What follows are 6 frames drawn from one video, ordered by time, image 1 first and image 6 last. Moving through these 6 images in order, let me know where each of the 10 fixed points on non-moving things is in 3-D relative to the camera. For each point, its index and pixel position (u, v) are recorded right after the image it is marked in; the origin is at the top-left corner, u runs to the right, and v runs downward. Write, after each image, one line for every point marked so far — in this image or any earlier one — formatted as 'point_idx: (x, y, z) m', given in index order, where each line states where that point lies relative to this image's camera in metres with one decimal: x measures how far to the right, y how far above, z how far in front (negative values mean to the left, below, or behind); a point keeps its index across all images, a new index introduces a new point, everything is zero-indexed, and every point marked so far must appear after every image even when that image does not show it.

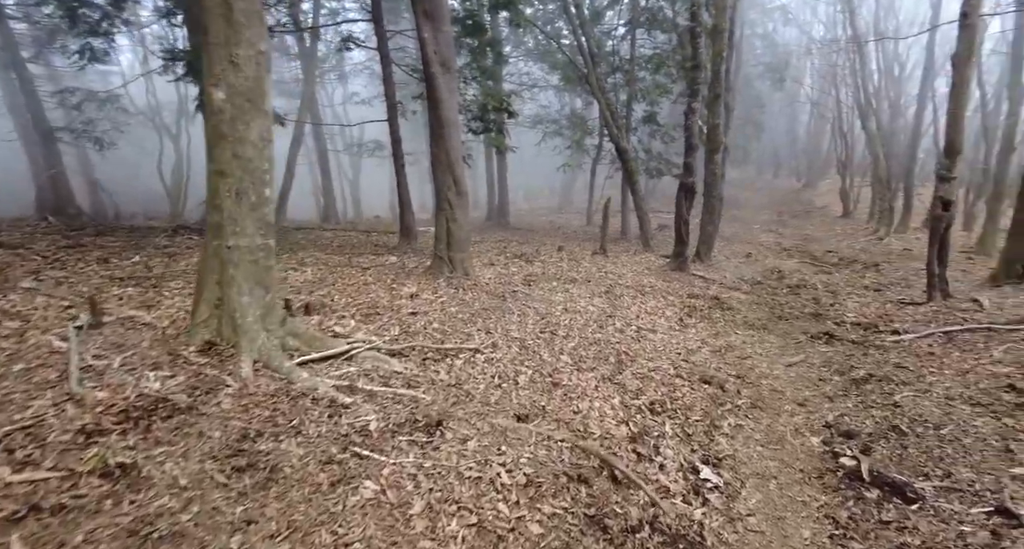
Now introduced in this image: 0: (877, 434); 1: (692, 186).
0: (+2.7, -1.2, +3.8) m
1: (+3.5, +1.7, +10.0) m
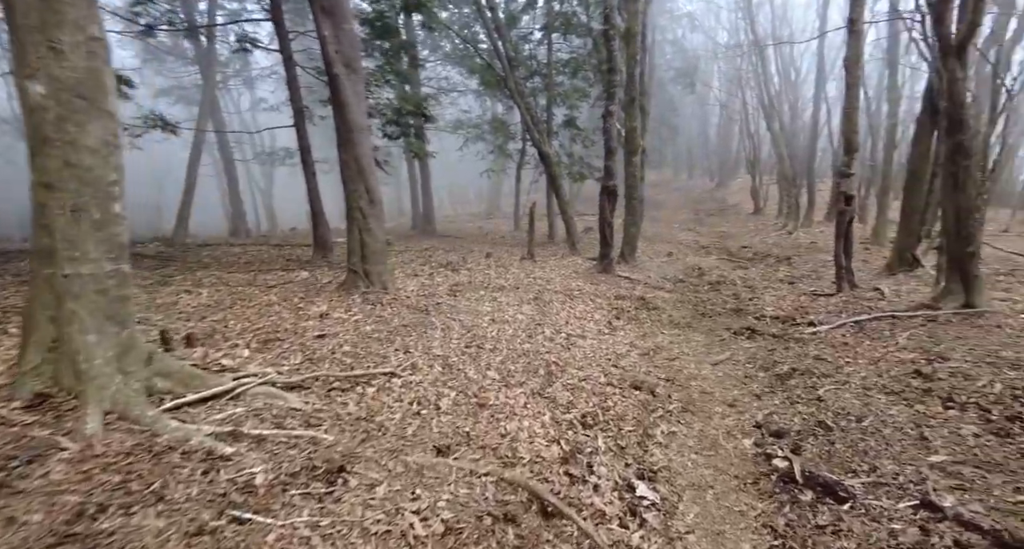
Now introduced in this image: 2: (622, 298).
0: (+2.2, -1.2, +3.8) m
1: (+2.0, +1.7, +10.1) m
2: (+2.0, -0.4, +9.0) m
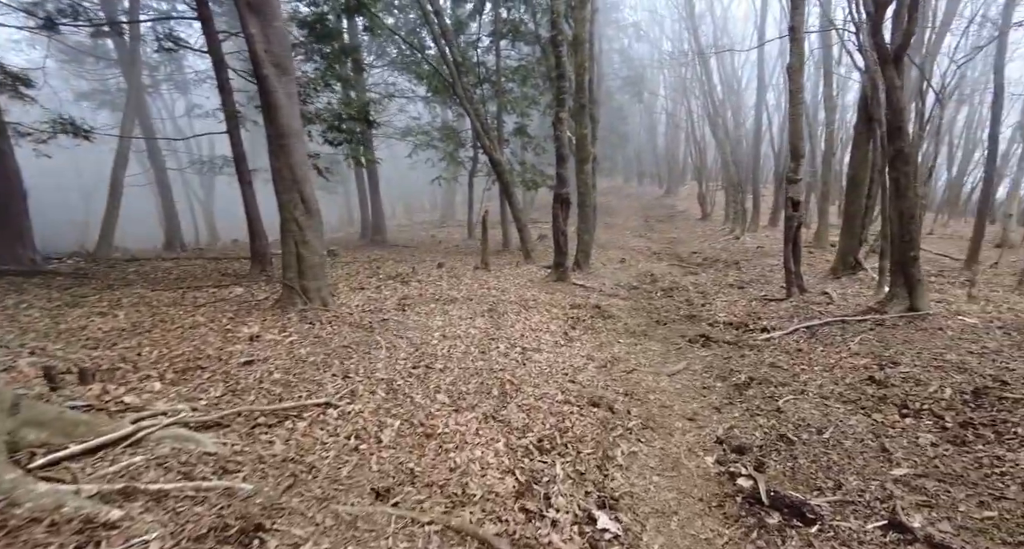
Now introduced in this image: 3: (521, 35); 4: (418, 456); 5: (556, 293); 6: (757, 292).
0: (+1.8, -1.2, +3.6) m
1: (+1.1, +1.5, +9.9) m
2: (+1.2, -0.6, +8.8) m
3: (+0.2, +6.9, +14.5) m
4: (-0.6, -1.1, +3.2) m
5: (+0.8, -0.3, +9.5) m
6: (+4.5, -0.3, +9.3) m
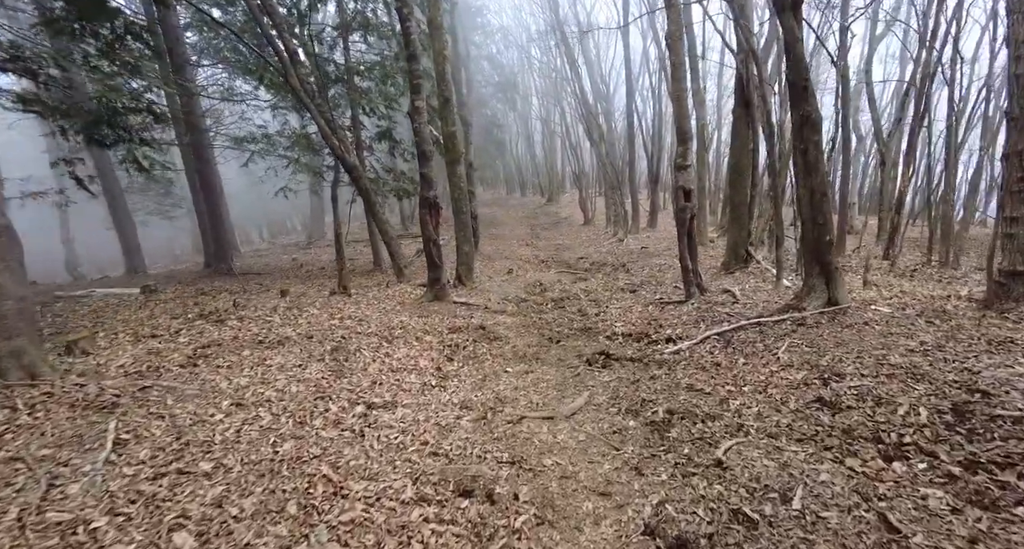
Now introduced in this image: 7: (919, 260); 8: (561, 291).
0: (+1.0, -1.2, +2.4) m
1: (-1.3, +1.2, +8.5) m
2: (-0.8, -0.8, +7.3) m
3: (-3.5, +6.3, +12.8) m
4: (-1.3, -1.3, +1.4) m
5: (-1.3, -0.6, +8.0) m
6: (+2.3, -0.4, +8.5) m
7: (+8.3, +0.3, +10.2) m
8: (+1.0, -0.3, +10.4) m
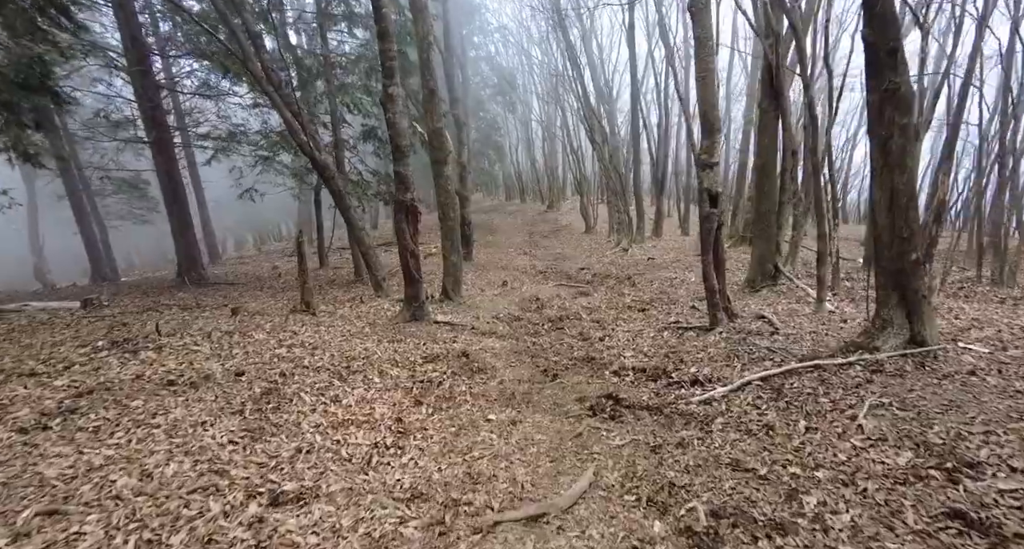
0: (+0.8, -1.4, +1.1) m
1: (-1.4, +1.0, +7.2) m
2: (-1.0, -1.0, +6.1) m
3: (-3.6, +6.0, +11.7) m
4: (-1.4, -1.4, +0.2) m
5: (-1.4, -0.9, +6.7) m
6: (+2.2, -0.6, +7.2) m
7: (+8.1, 0.0, +9.0) m
8: (+0.9, -0.6, +9.2) m
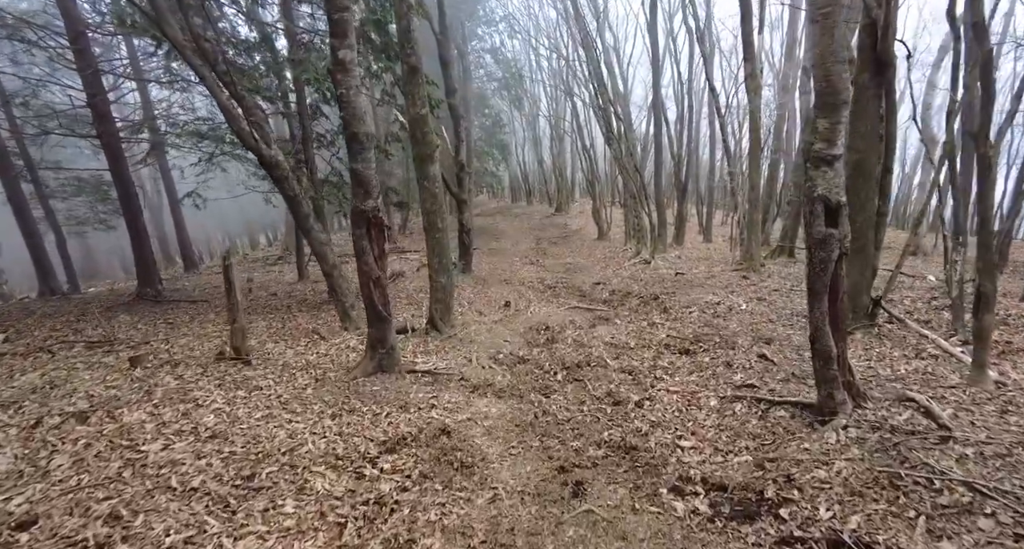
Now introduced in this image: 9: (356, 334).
0: (+0.8, -1.8, -0.9) m
1: (-1.4, +0.6, +5.2) m
2: (-1.0, -1.4, +4.1) m
3: (-3.5, +5.6, +9.7) m
4: (-1.5, -1.8, -1.9) m
5: (-1.4, -1.3, +4.7) m
6: (+2.2, -1.0, +5.2) m
7: (+8.2, -0.5, +6.9) m
8: (+0.9, -1.0, +7.1) m
9: (-2.2, -0.8, +7.1) m
